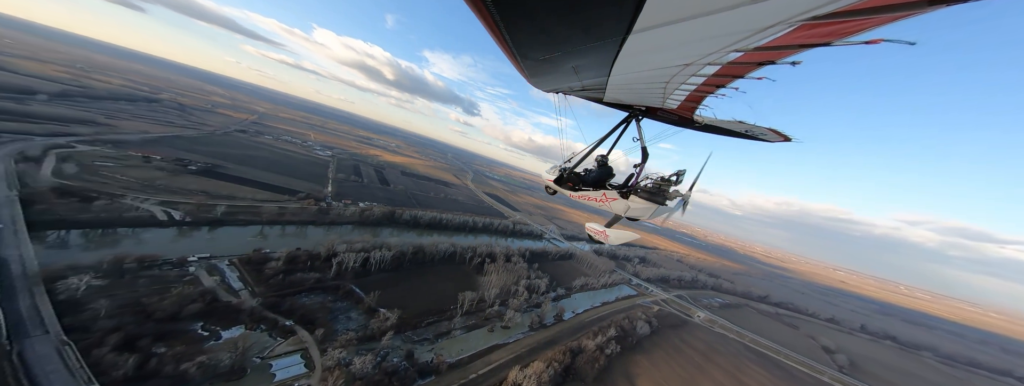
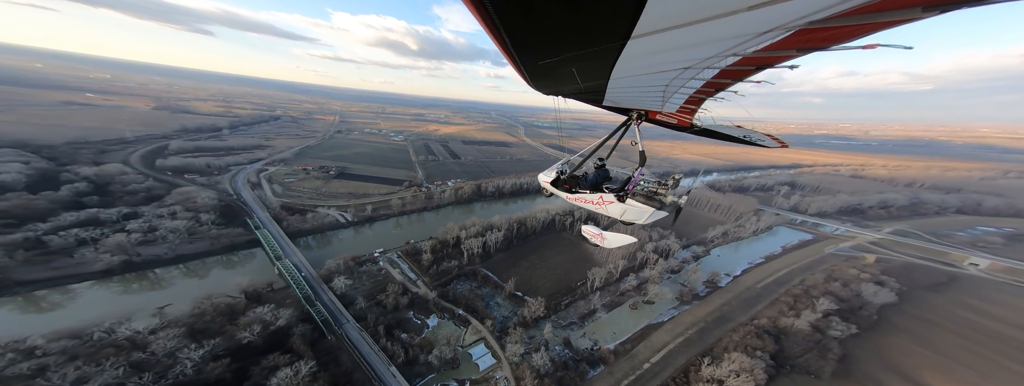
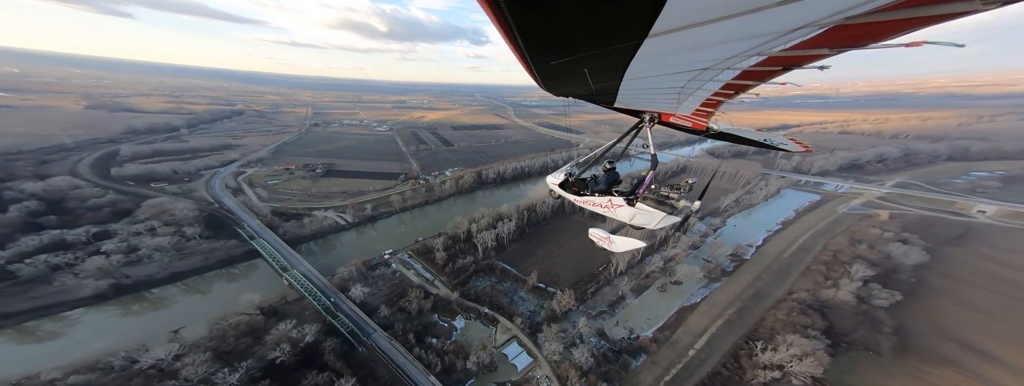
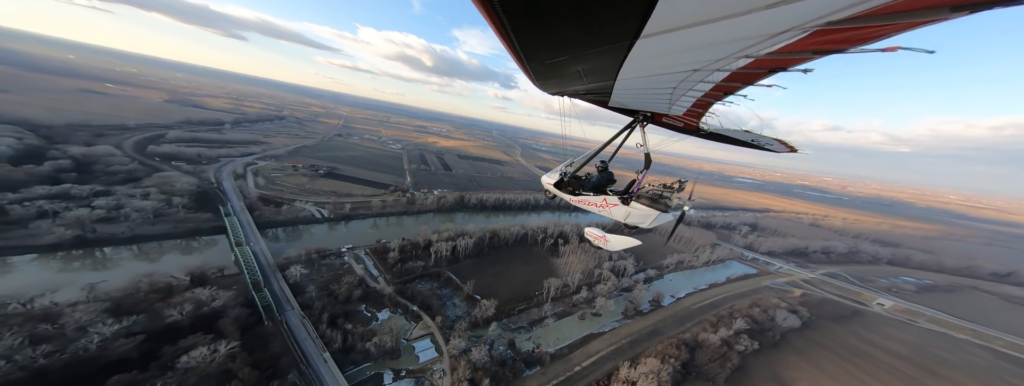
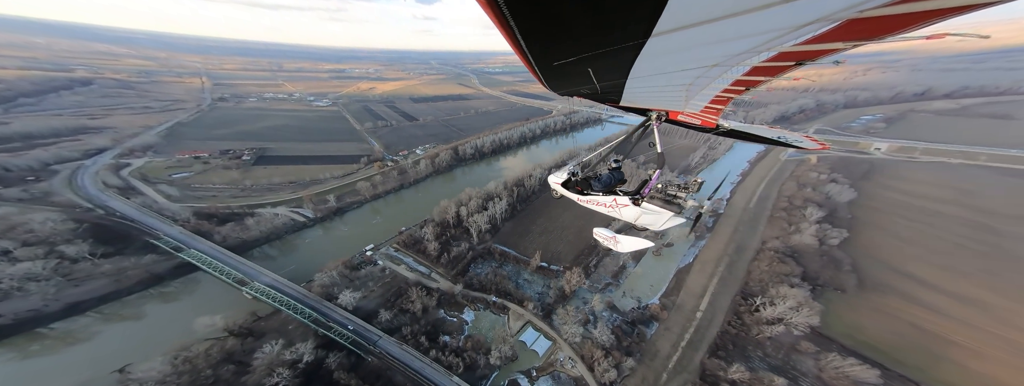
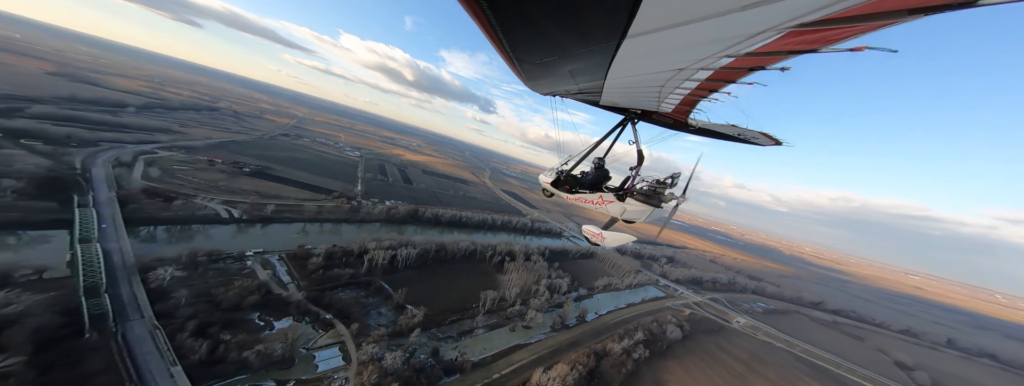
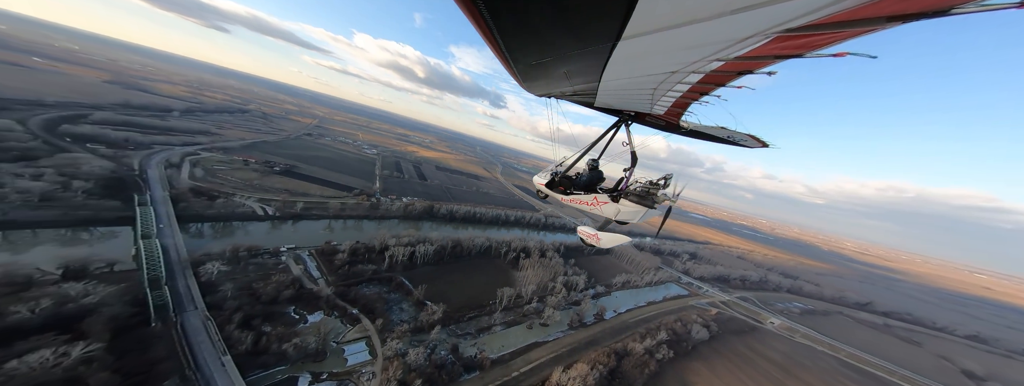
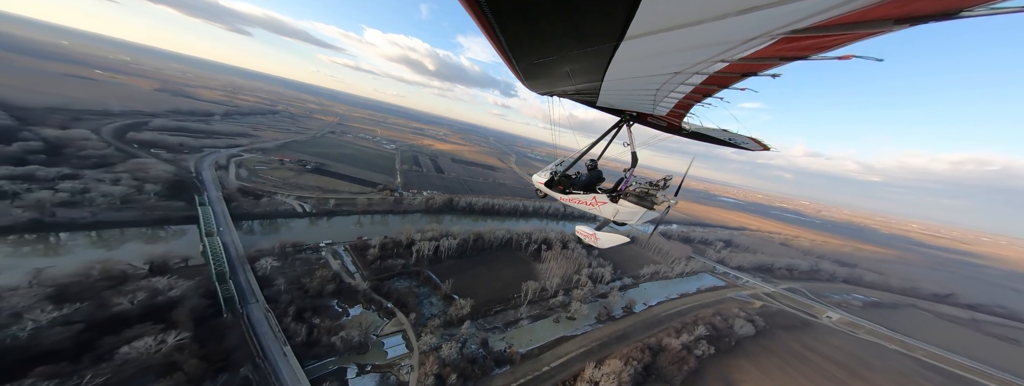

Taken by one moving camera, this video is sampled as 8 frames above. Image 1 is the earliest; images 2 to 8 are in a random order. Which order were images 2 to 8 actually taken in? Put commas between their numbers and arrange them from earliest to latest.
6, 7, 8, 4, 2, 3, 5
